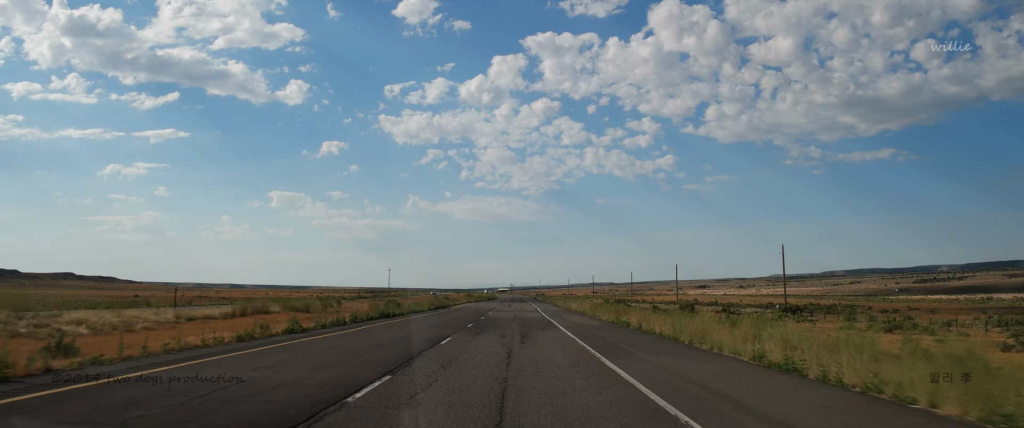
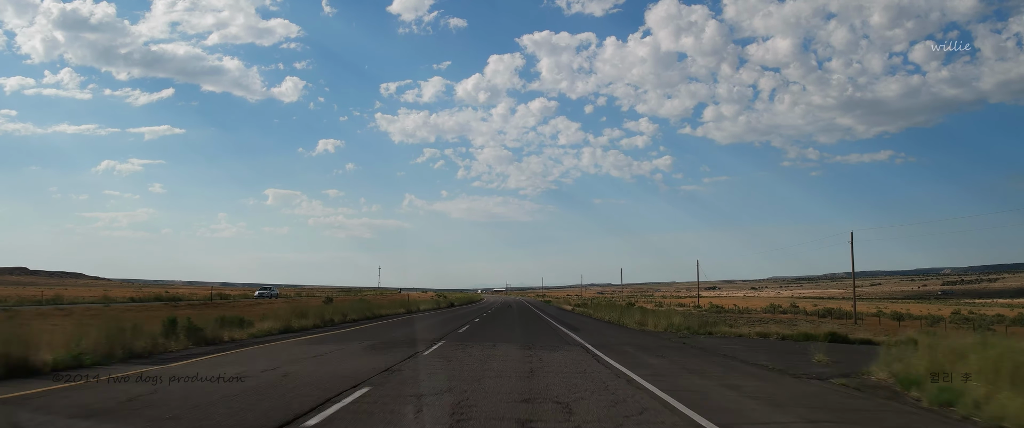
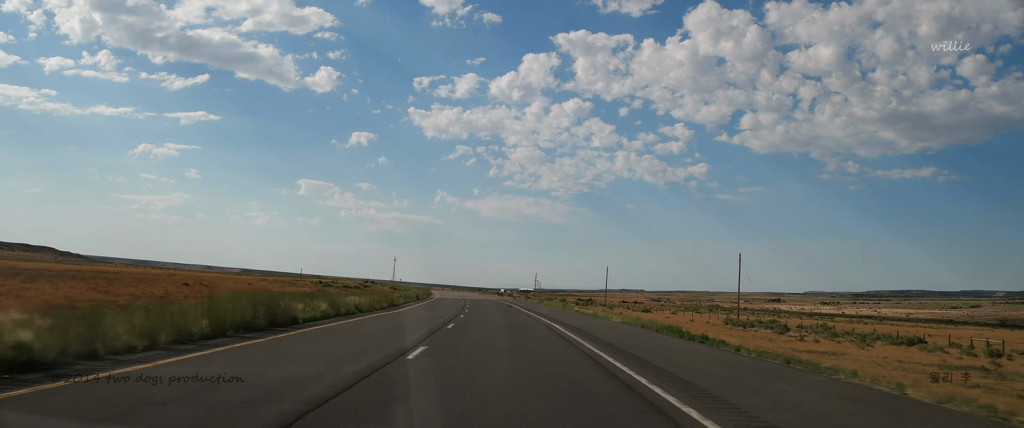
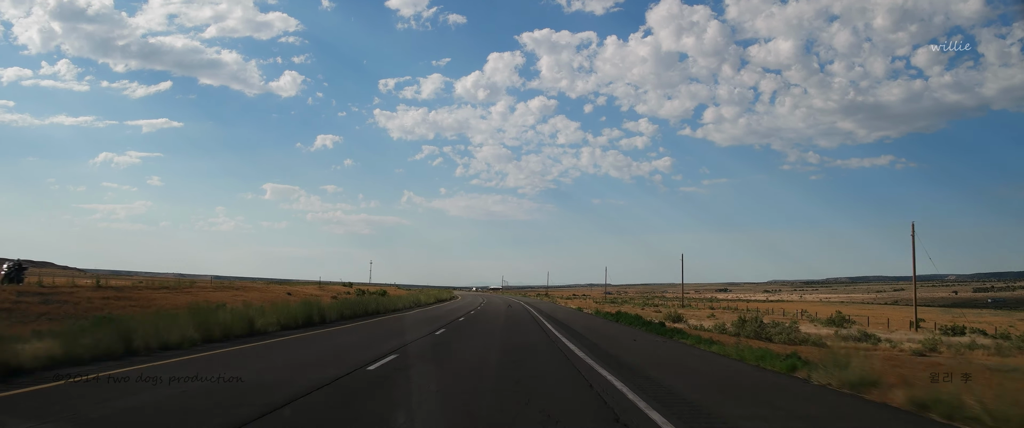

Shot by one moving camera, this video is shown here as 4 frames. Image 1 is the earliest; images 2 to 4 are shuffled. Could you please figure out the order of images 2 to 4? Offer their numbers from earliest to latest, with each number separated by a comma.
2, 4, 3
